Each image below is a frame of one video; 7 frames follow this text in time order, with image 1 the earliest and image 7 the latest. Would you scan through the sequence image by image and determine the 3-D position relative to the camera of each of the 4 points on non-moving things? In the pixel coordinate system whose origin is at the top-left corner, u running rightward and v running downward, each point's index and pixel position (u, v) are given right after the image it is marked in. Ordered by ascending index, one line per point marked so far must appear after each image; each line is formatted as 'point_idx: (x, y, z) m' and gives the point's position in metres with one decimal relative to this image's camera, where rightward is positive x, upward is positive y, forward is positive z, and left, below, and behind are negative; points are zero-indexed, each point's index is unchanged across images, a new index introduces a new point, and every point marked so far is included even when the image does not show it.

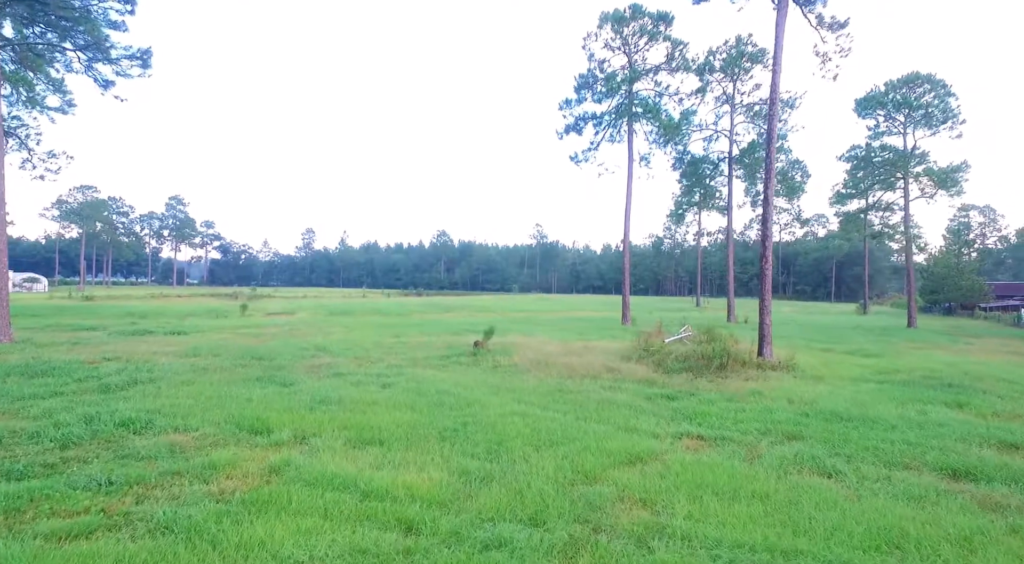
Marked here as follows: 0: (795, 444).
0: (+3.2, -1.9, +6.9) m
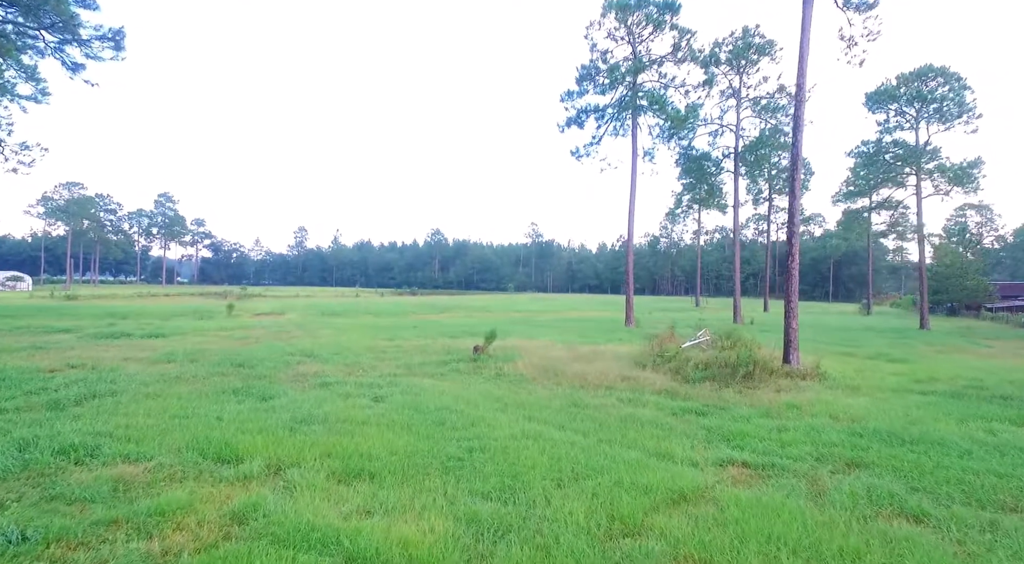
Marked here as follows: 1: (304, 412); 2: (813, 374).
0: (+3.4, -1.9, +5.8) m
1: (-2.7, -1.7, +7.8) m
2: (+5.7, -1.7, +11.3) m
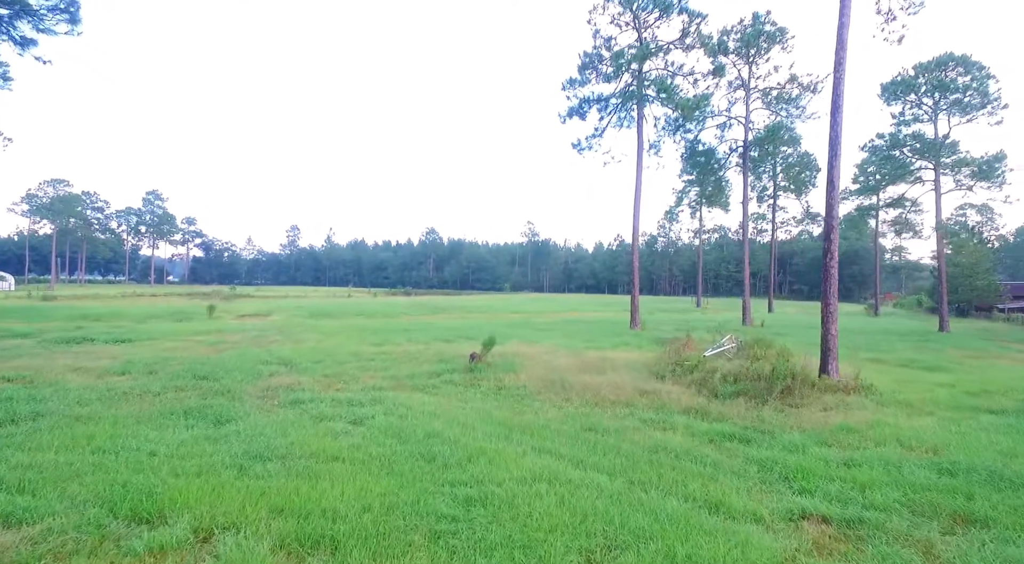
0: (+3.5, -1.9, +4.4) m
1: (-2.7, -1.7, +6.4) m
2: (+5.7, -1.7, +9.9) m
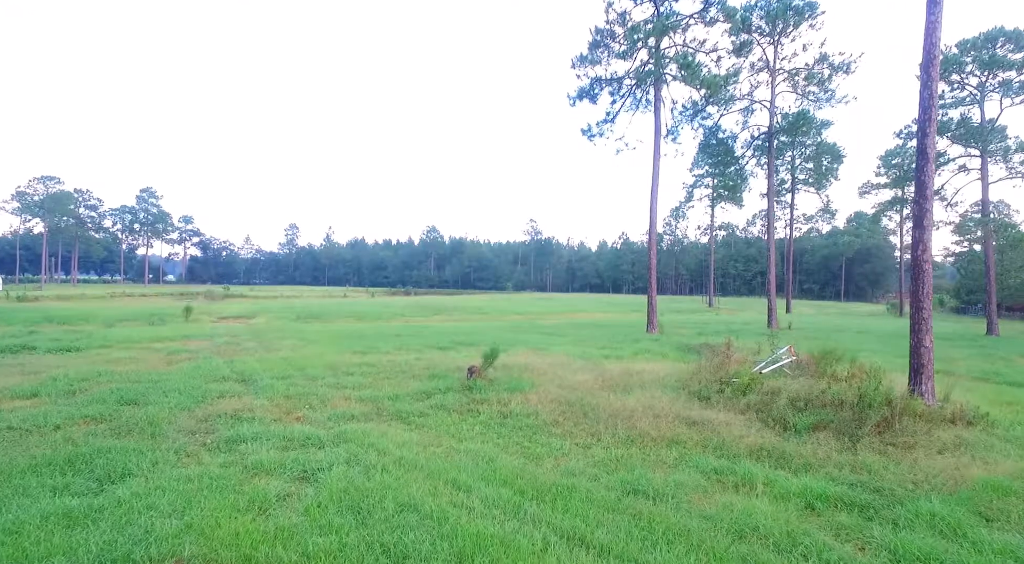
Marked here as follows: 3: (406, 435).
0: (+3.6, -1.9, +2.2) m
1: (-2.6, -1.7, +4.2) m
2: (+5.8, -1.7, +7.6) m
3: (-1.2, -1.8, +7.0) m
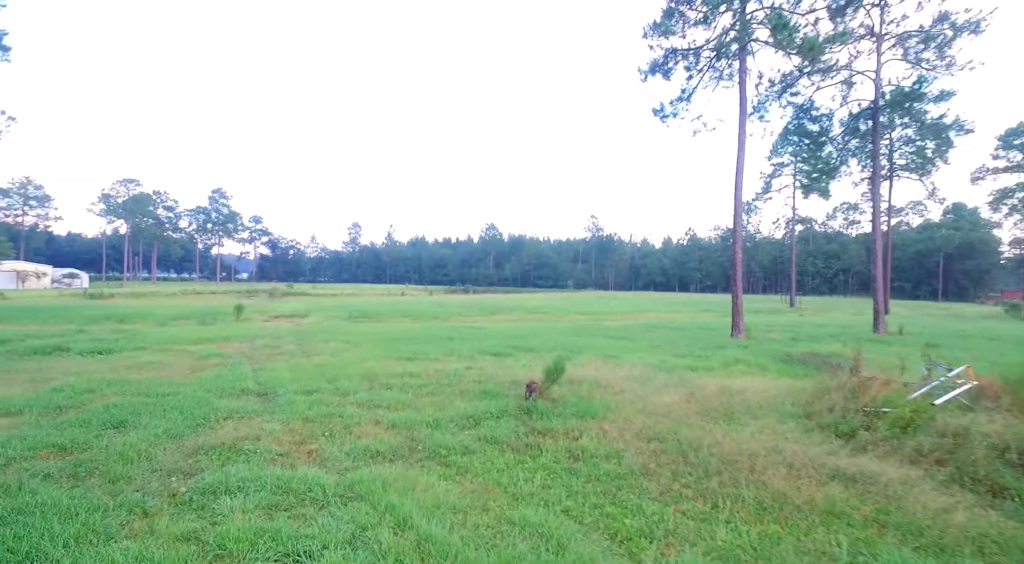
0: (+3.7, -1.8, -0.2) m
1: (-2.2, -1.7, +2.4) m
2: (+6.5, -1.7, +5.0) m
3: (-0.6, -1.8, +5.1) m
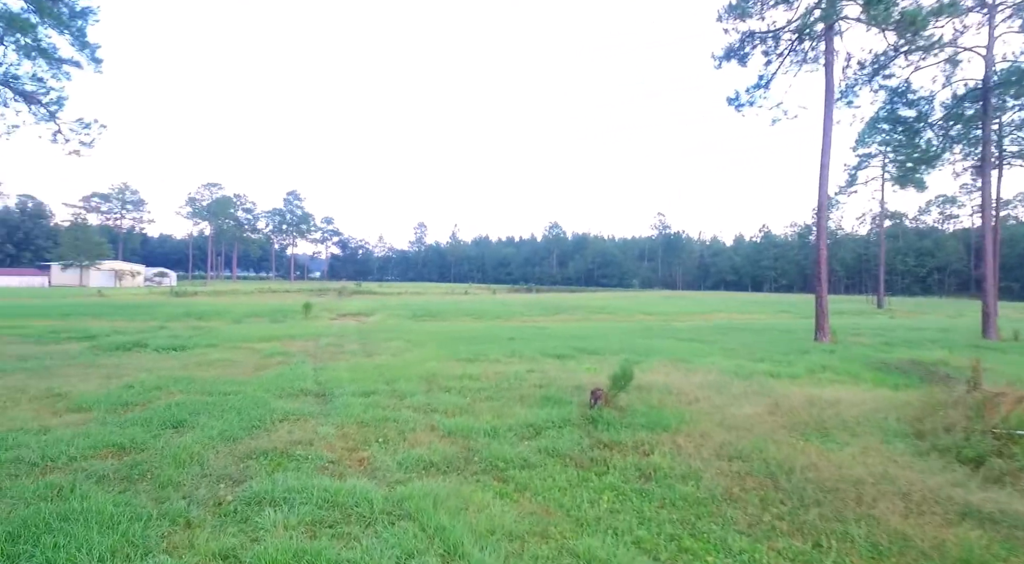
0: (+3.6, -1.8, -1.1) m
1: (-2.0, -1.7, +2.1) m
2: (+6.9, -1.7, +3.8) m
3: (-0.1, -1.7, +4.6) m
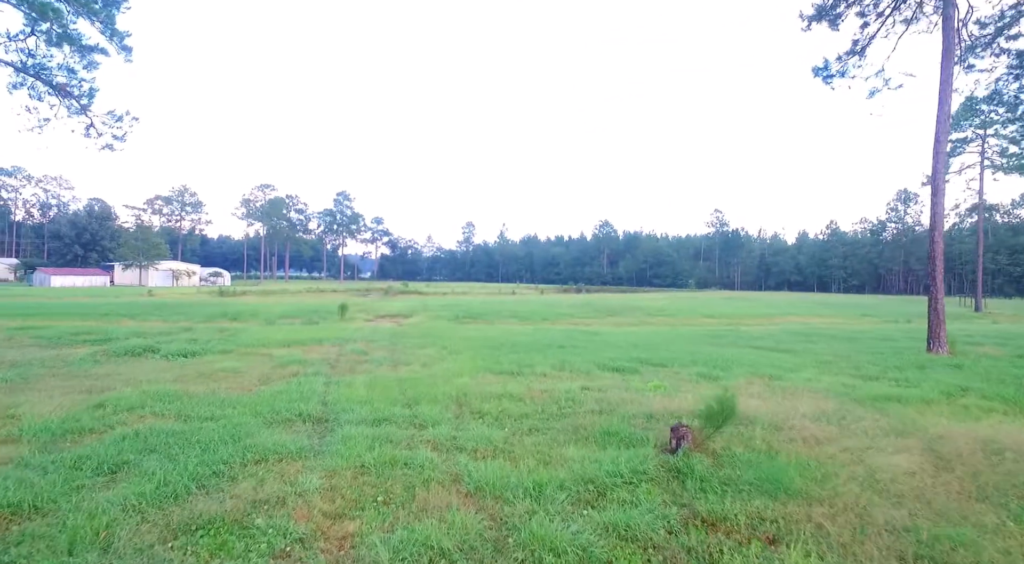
0: (+3.4, -1.8, -3.4) m
1: (-2.0, -1.6, +0.2) m
2: (+7.1, -1.6, +1.2) m
3: (+0.1, -1.7, +2.6) m
